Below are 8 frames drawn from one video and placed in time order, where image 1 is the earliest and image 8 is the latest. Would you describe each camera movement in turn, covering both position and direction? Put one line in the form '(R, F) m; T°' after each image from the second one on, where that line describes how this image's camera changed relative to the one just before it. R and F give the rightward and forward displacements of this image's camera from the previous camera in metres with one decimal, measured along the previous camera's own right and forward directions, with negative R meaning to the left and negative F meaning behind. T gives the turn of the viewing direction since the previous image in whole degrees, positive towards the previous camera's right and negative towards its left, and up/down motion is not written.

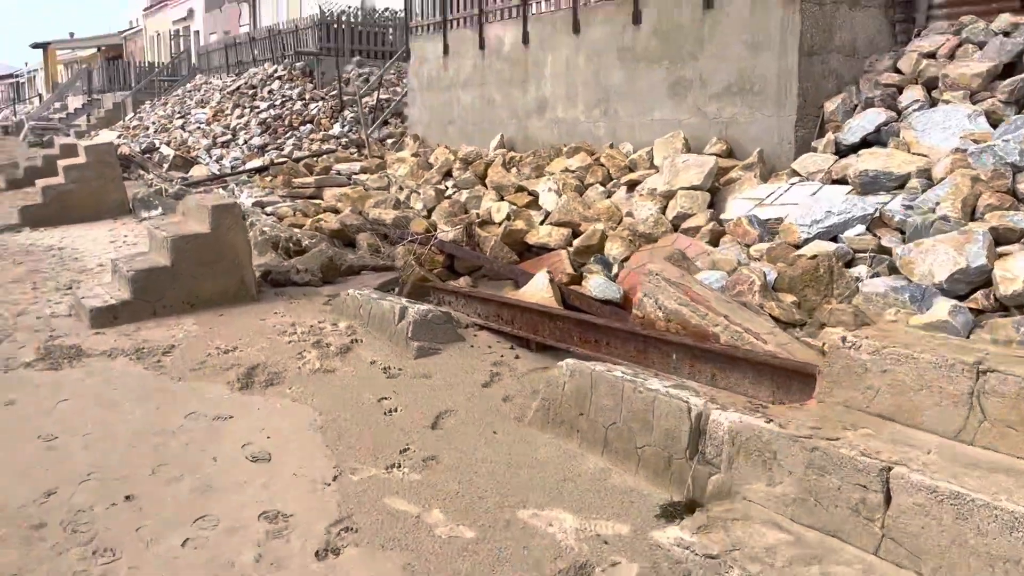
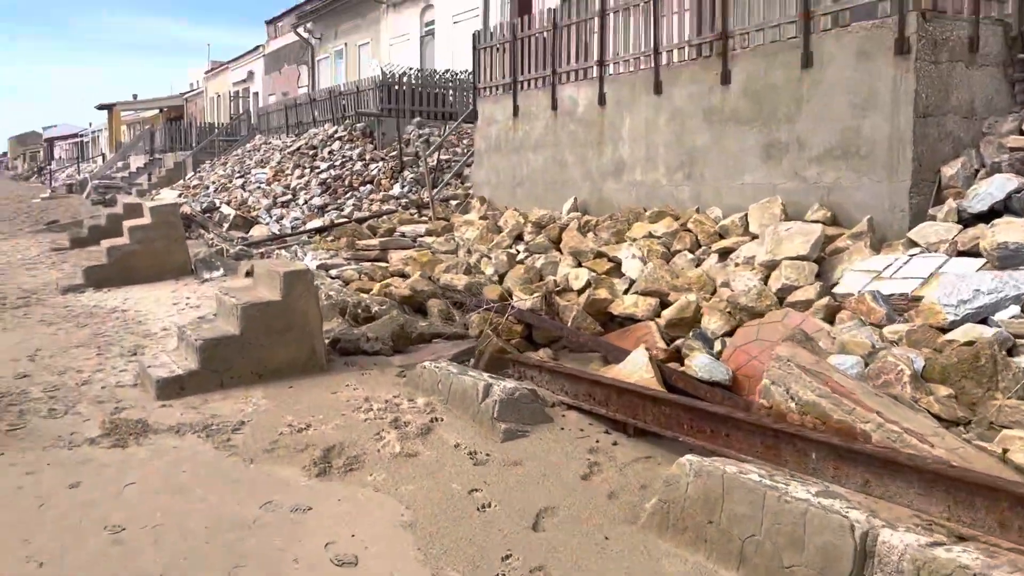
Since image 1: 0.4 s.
(-0.3, +0.4) m; -3°
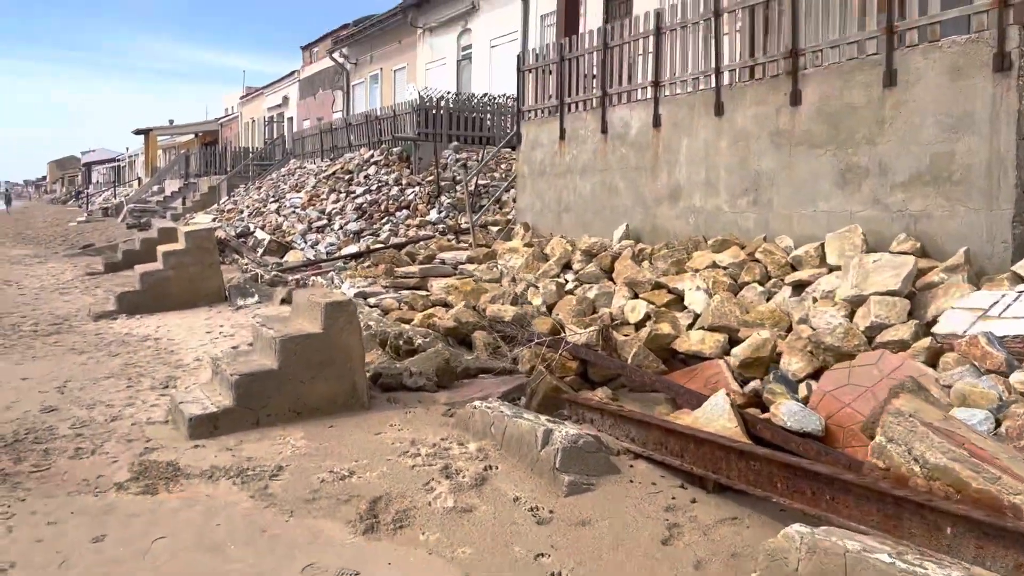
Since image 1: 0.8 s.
(-0.2, +0.4) m; -2°
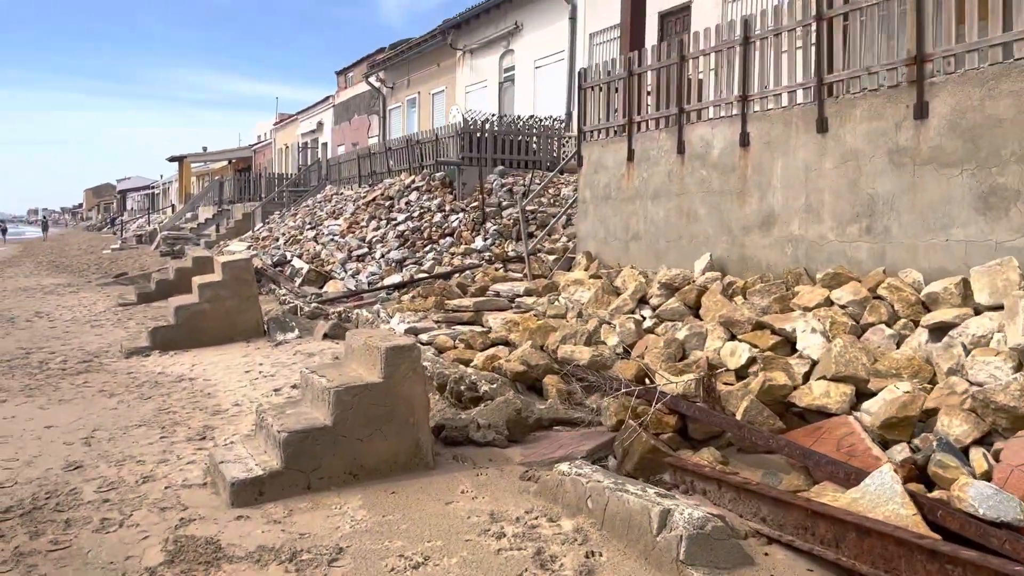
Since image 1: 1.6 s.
(-0.4, +0.8) m; -2°
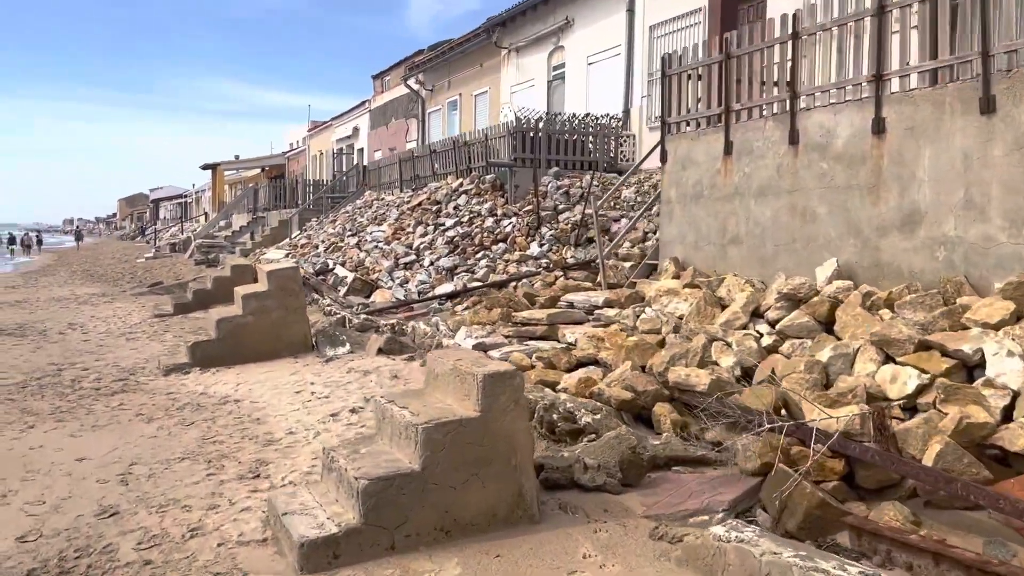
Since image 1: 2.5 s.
(-0.5, +0.9) m; -2°
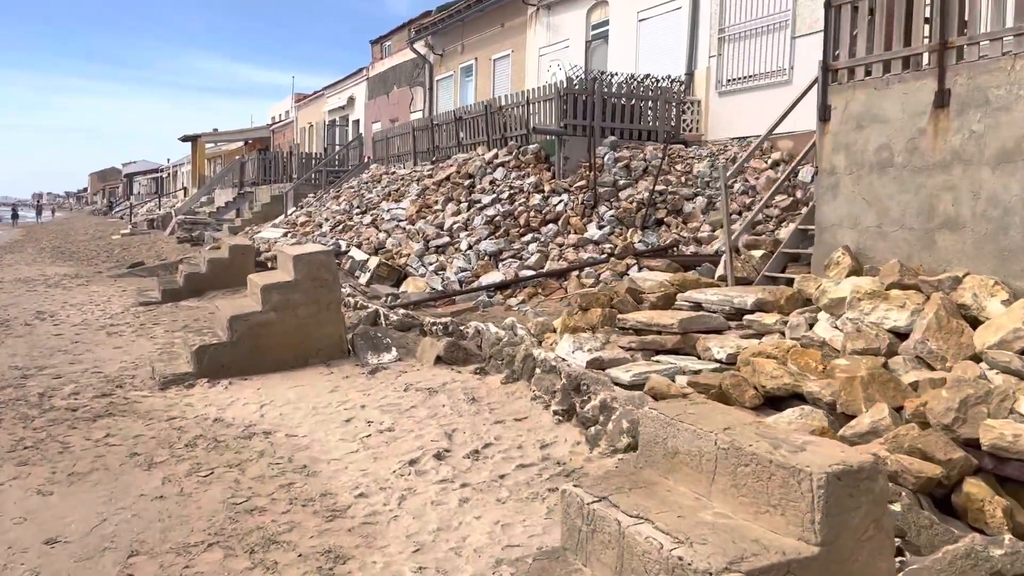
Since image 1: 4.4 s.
(-1.0, +2.0) m; +2°
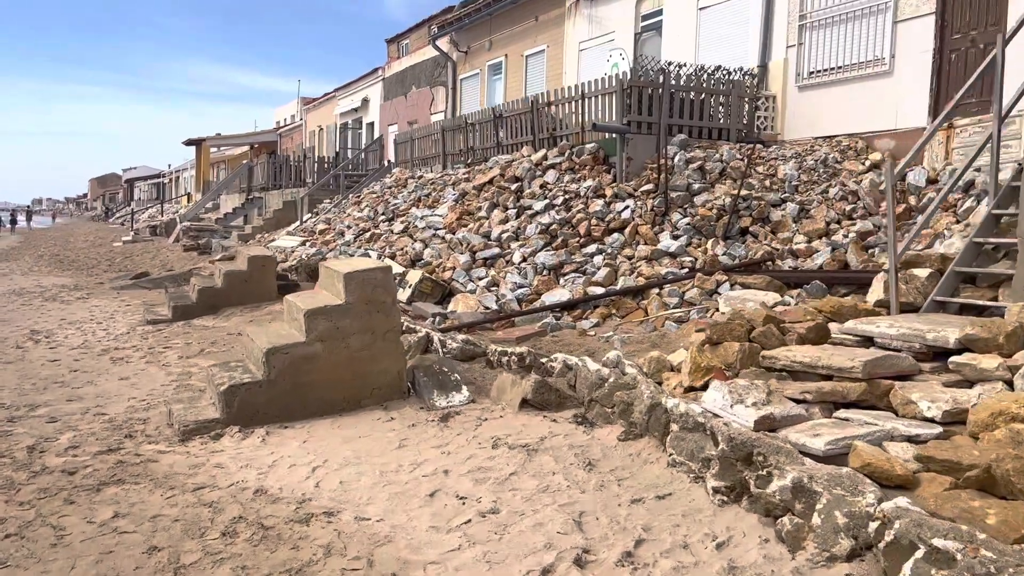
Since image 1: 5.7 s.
(-0.7, +1.4) m; 0°
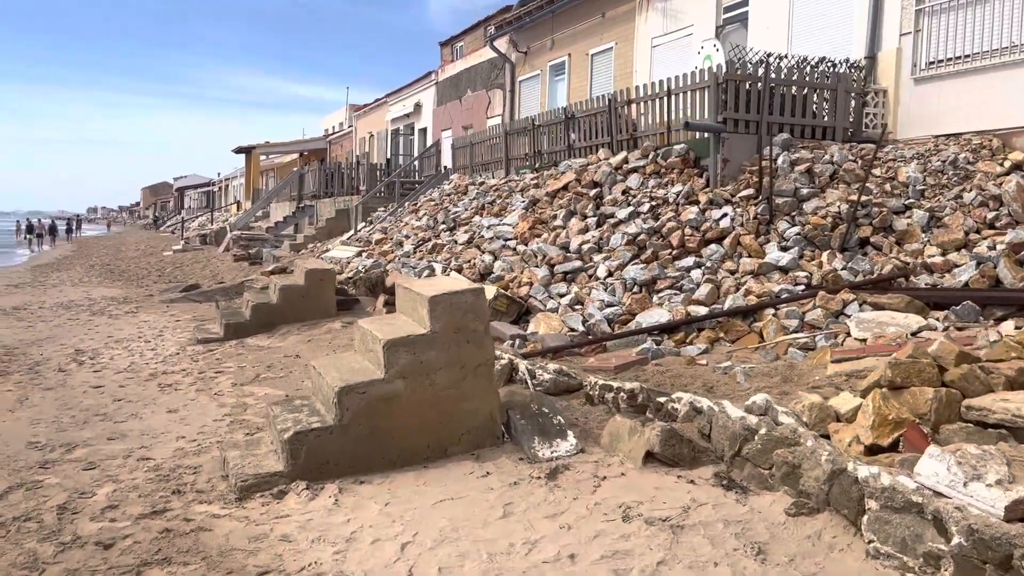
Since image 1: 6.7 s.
(-0.5, +1.0) m; -3°
